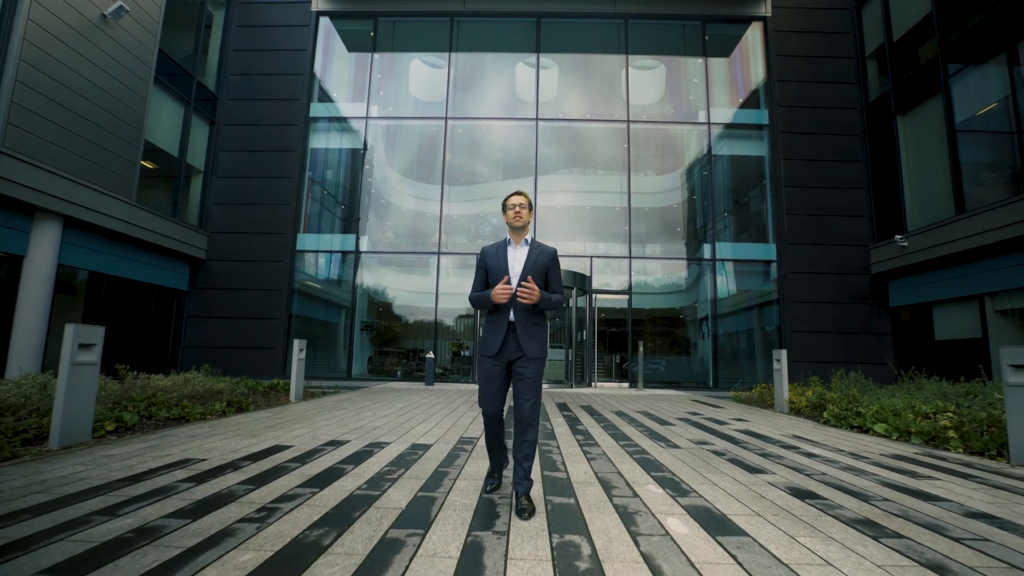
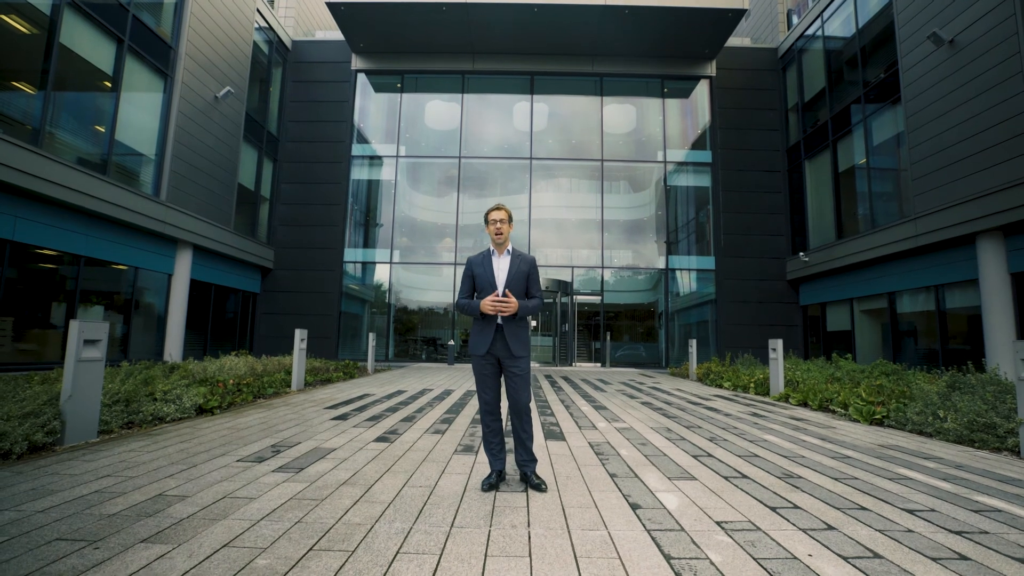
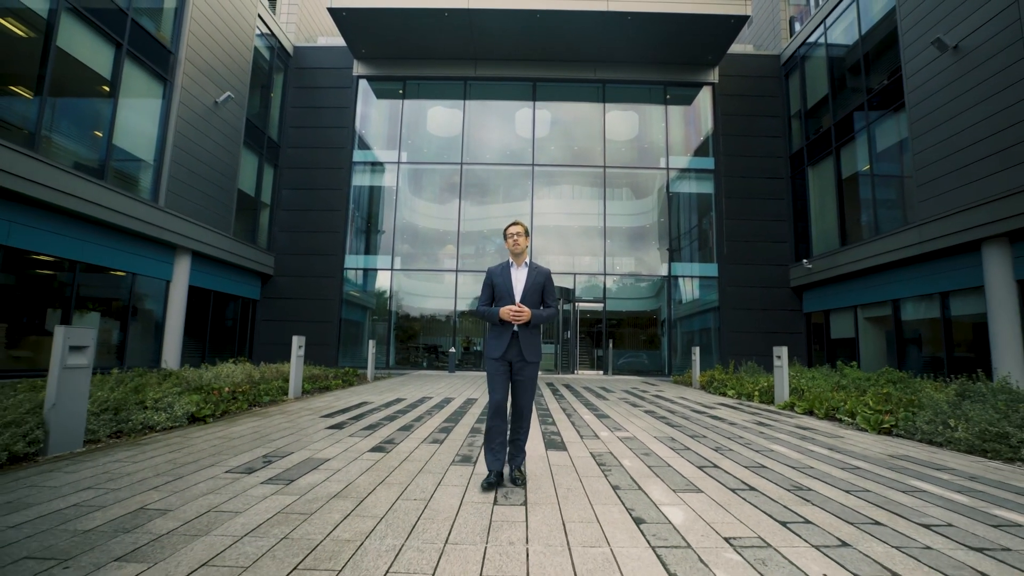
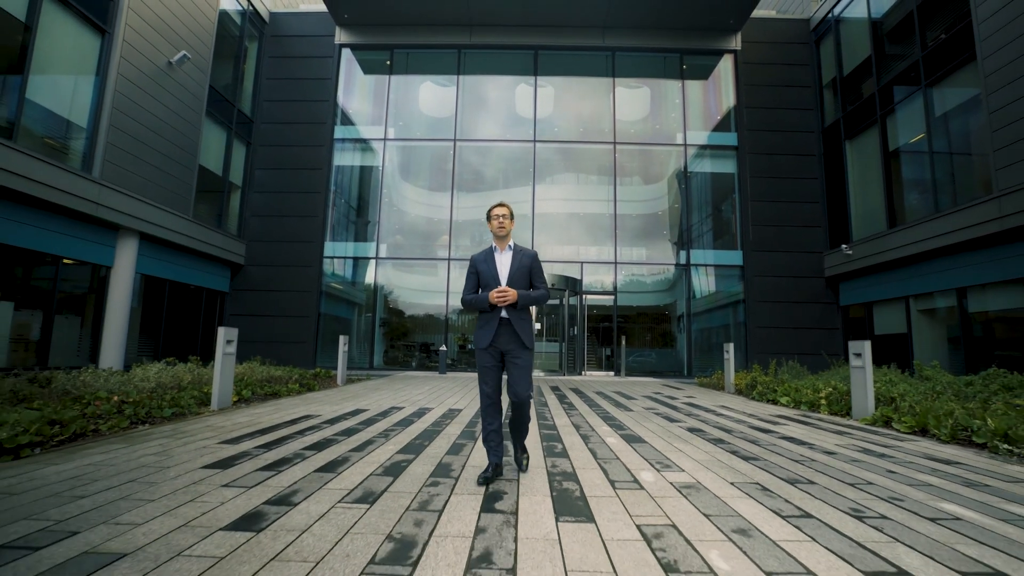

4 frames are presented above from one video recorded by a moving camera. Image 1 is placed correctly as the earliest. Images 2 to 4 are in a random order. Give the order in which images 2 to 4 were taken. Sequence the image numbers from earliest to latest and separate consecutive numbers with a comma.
4, 3, 2
